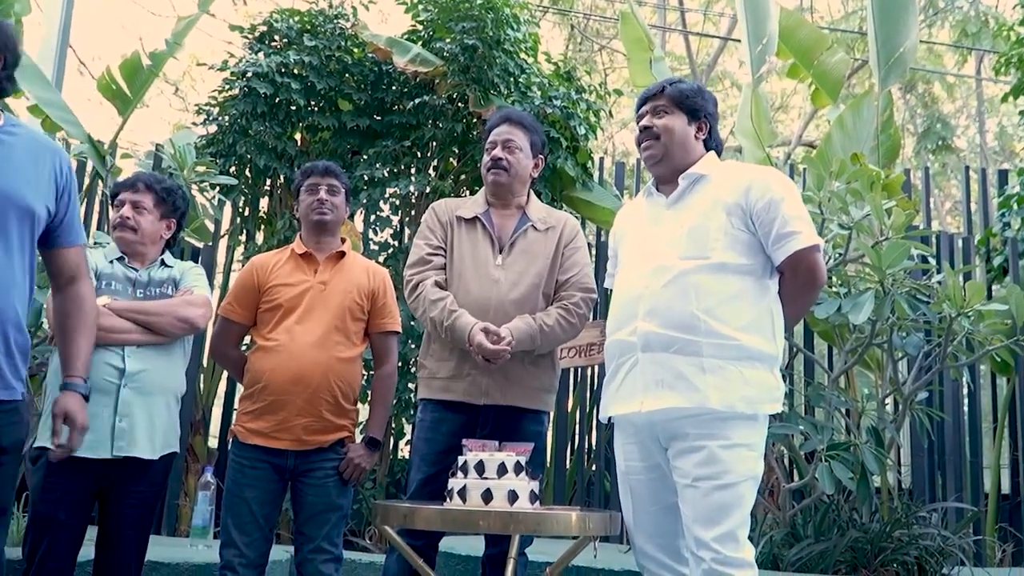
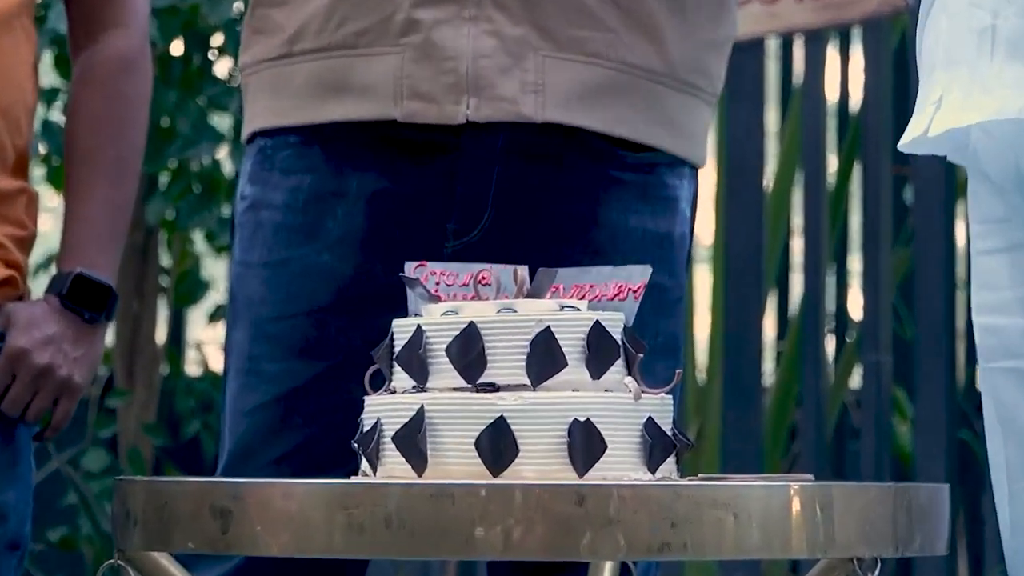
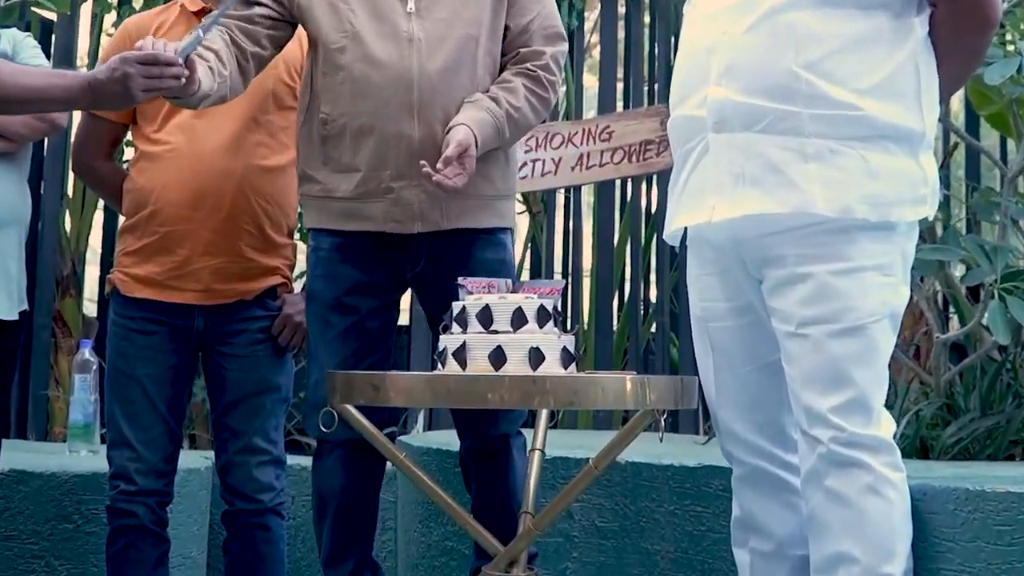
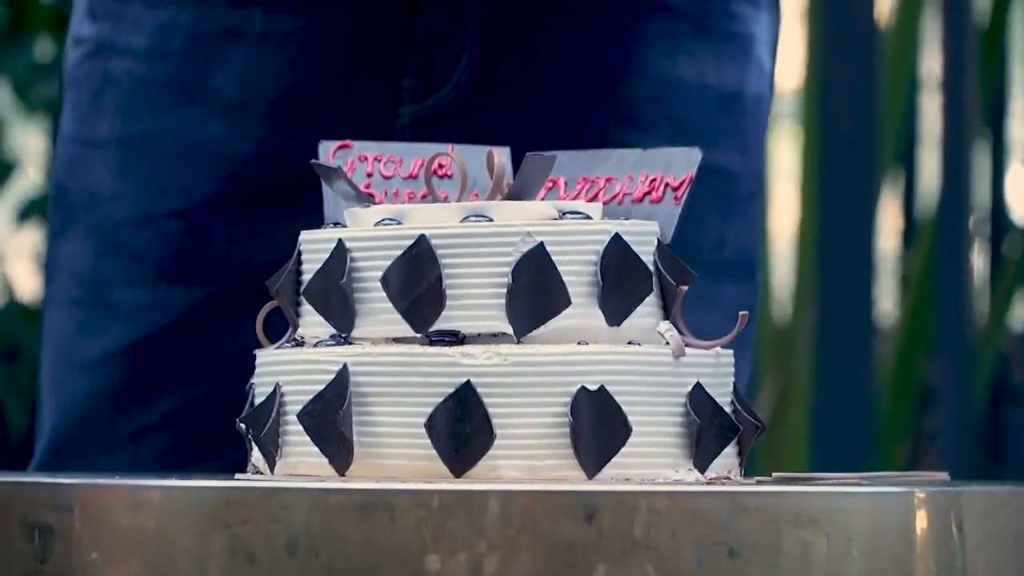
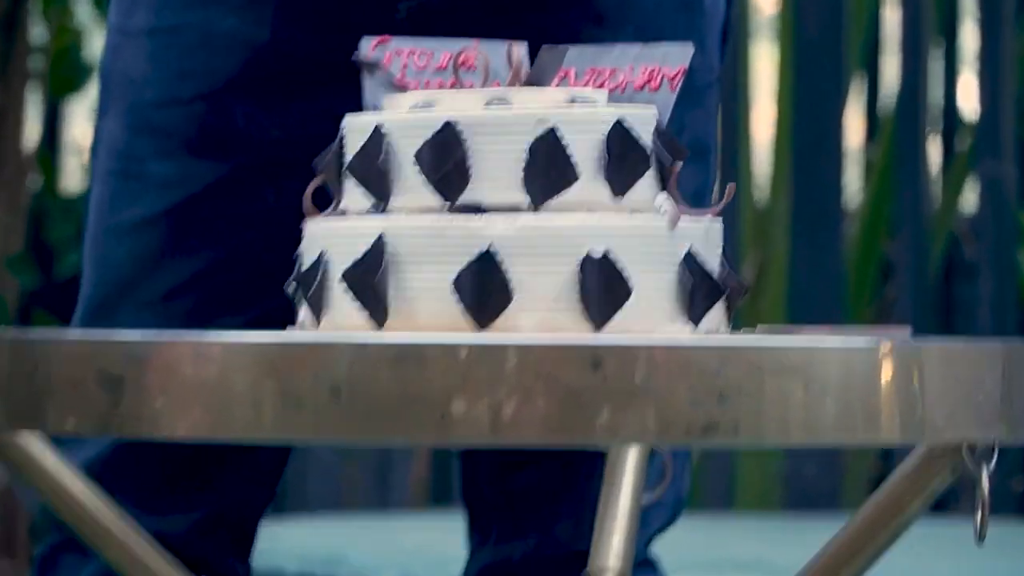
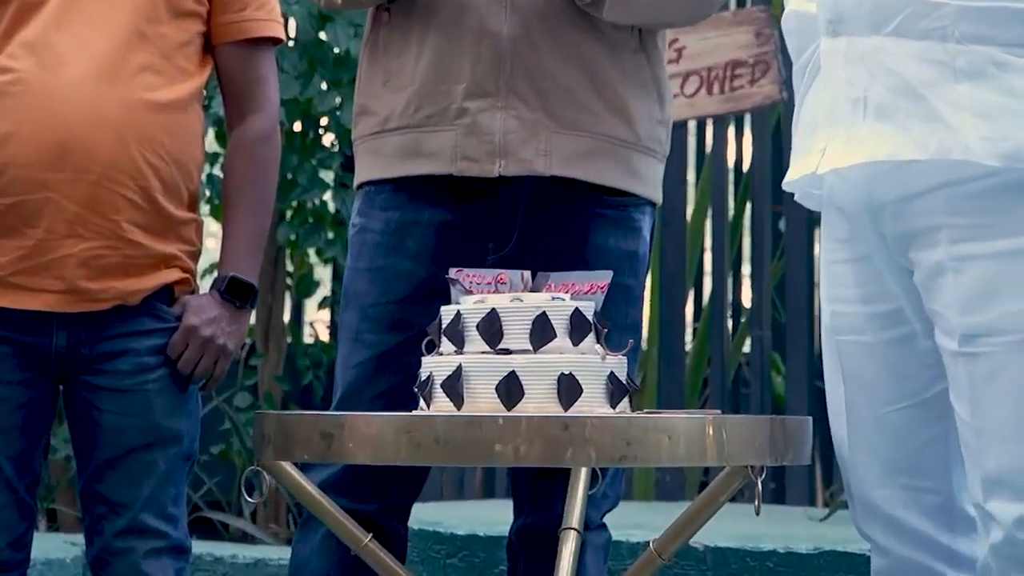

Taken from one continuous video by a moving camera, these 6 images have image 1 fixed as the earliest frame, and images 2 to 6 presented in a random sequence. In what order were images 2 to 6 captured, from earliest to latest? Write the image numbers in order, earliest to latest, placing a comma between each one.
3, 6, 2, 5, 4
